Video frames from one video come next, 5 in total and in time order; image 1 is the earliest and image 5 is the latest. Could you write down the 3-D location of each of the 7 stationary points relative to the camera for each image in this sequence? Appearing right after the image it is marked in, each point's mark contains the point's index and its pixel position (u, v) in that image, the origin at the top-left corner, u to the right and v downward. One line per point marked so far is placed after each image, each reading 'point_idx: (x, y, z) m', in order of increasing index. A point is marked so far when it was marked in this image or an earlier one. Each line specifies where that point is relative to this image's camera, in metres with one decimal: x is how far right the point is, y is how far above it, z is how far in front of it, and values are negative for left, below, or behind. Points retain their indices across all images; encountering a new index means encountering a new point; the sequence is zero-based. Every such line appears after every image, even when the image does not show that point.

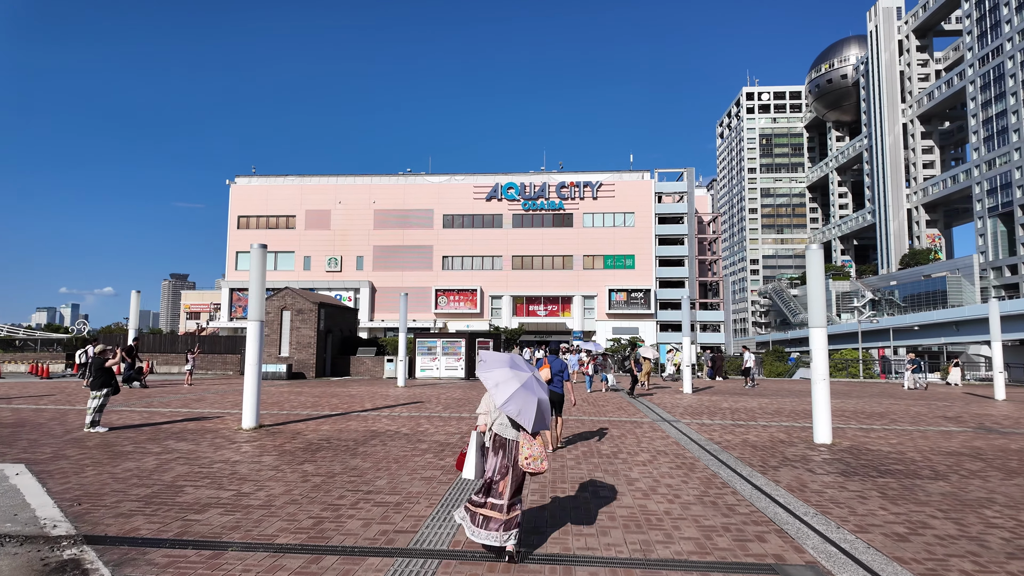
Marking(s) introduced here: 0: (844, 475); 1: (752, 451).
0: (+4.6, -2.6, +8.0) m
1: (+4.0, -2.7, +9.7) m
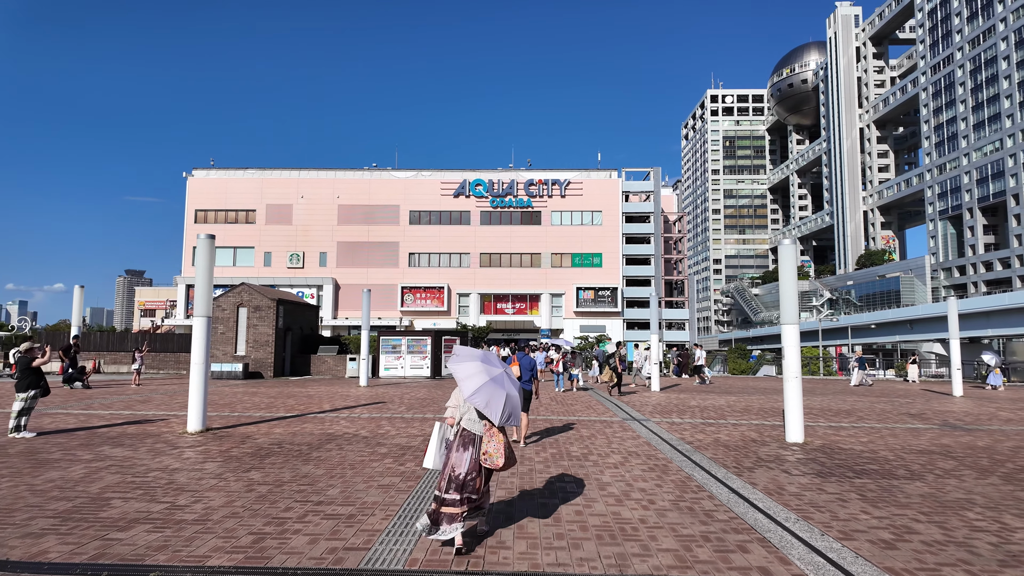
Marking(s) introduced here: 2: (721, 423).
0: (+4.1, -2.5, +7.7) m
1: (+3.5, -2.7, +9.4) m
2: (+4.5, -2.9, +12.4) m
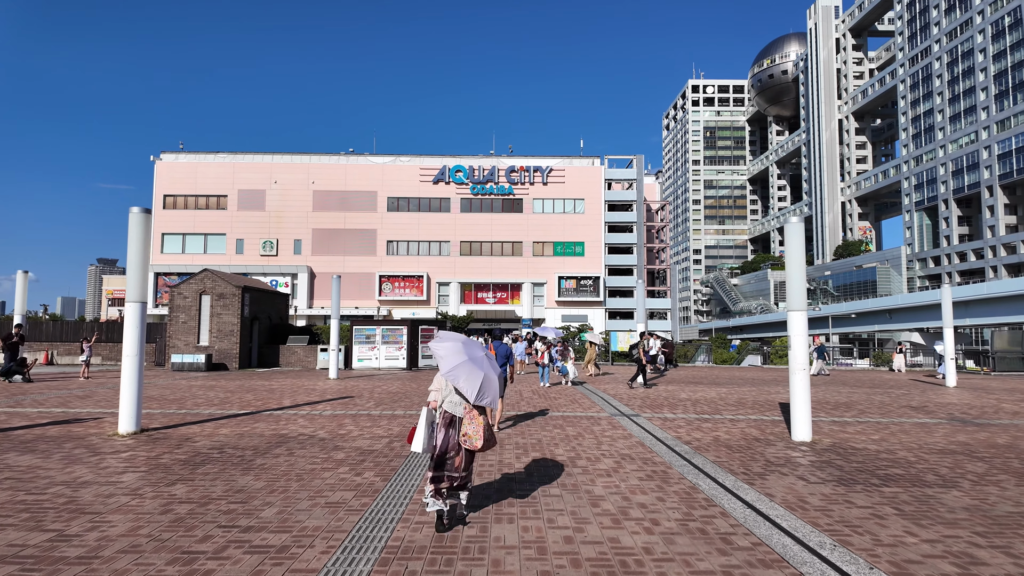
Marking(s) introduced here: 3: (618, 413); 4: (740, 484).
0: (+3.8, -2.3, +6.7) m
1: (+3.1, -2.4, +8.4) m
2: (+4.0, -2.6, +11.4) m
3: (+2.2, -2.6, +11.8) m
4: (+2.6, -2.3, +6.7) m
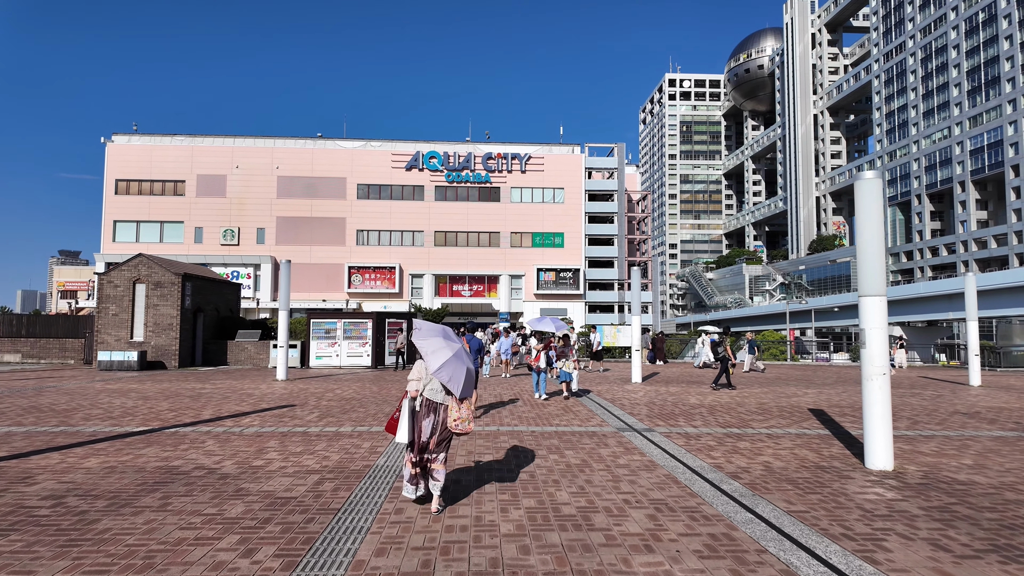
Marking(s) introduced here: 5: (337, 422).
0: (+3.7, -2.0, +4.3) m
1: (+3.0, -2.1, +5.9) m
2: (+3.7, -2.3, +9.0) m
3: (+1.8, -2.3, +9.3) m
4: (+2.5, -2.0, +4.3) m
5: (-3.0, -2.3, +9.8) m
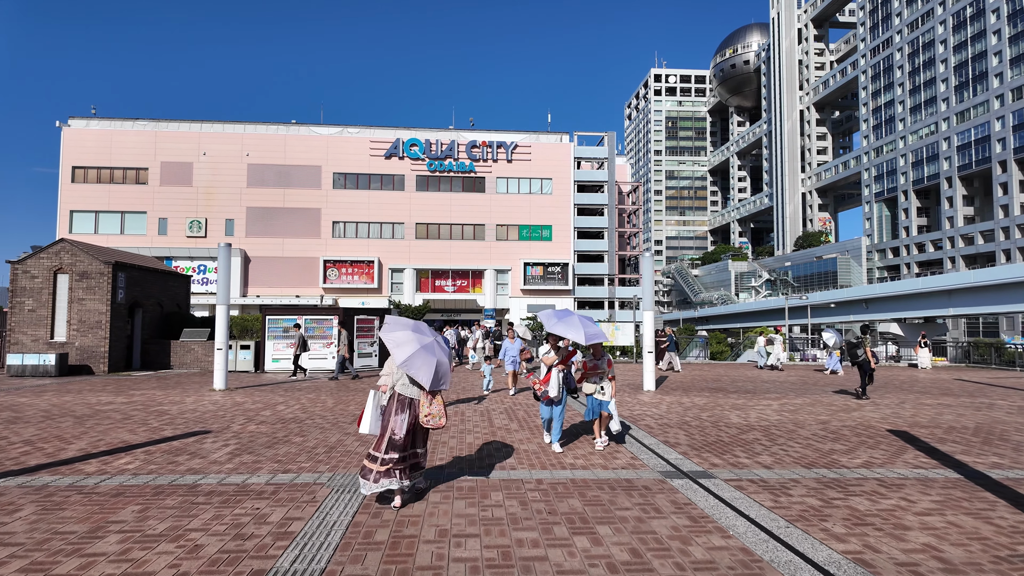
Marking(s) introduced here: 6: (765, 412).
0: (+3.8, -1.8, +1.5) m
1: (+3.0, -1.9, +3.1) m
2: (+3.7, -2.1, +6.2) m
3: (+1.8, -2.0, +6.4) m
4: (+2.6, -1.8, +1.4) m
5: (-3.0, -2.0, +6.8) m
6: (+4.9, -2.4, +11.1) m
